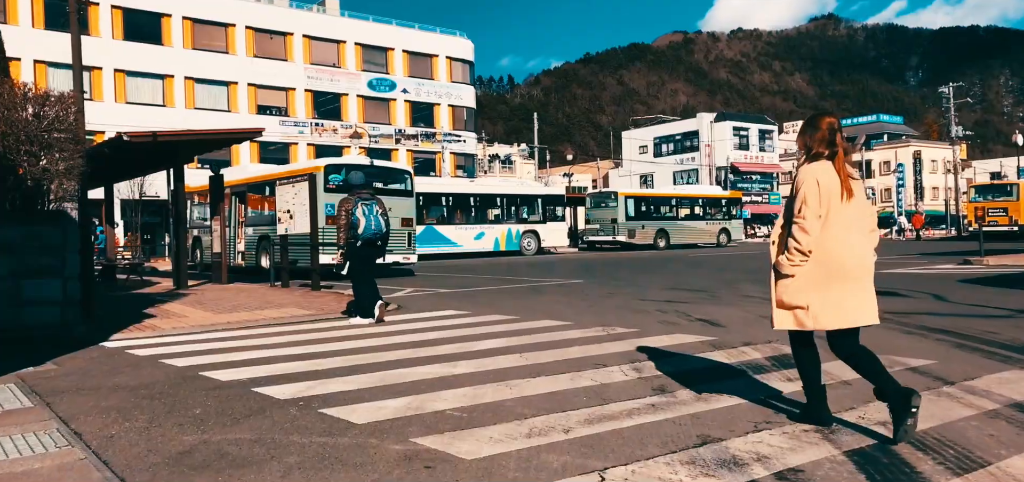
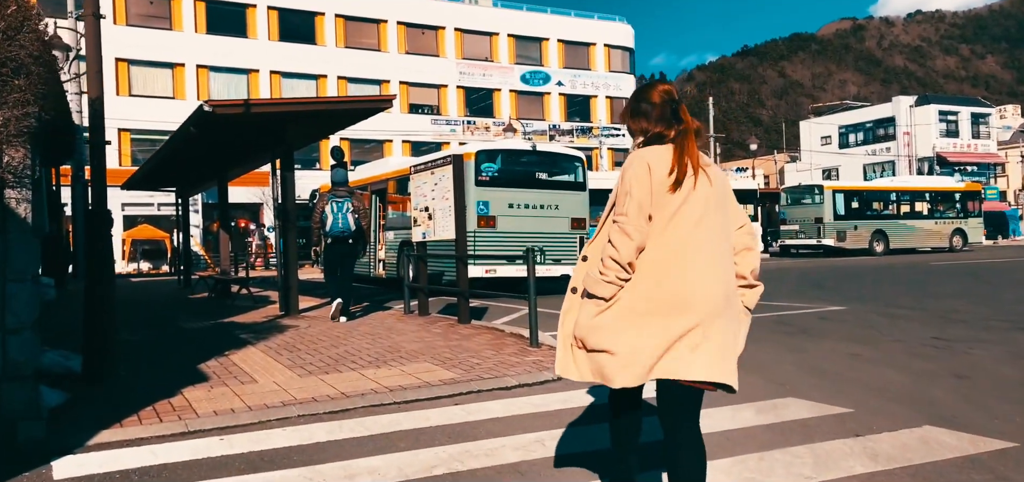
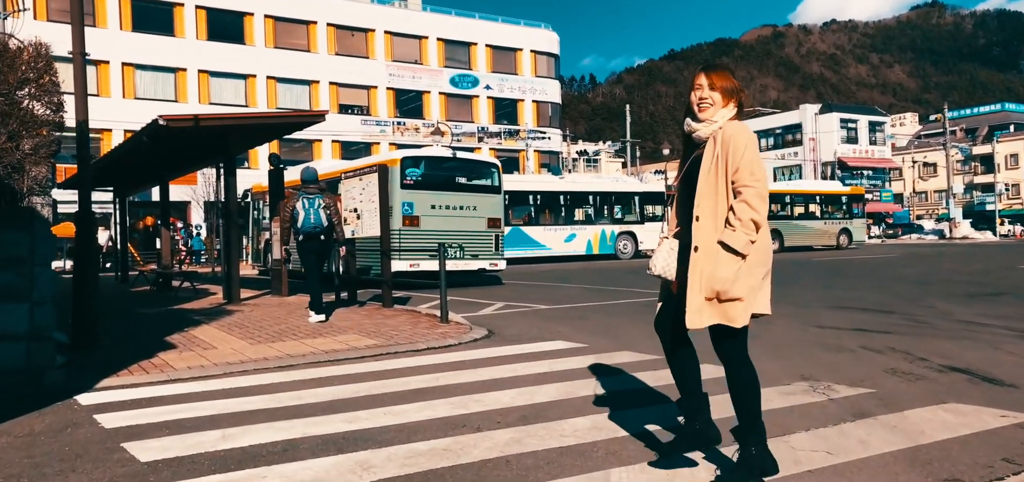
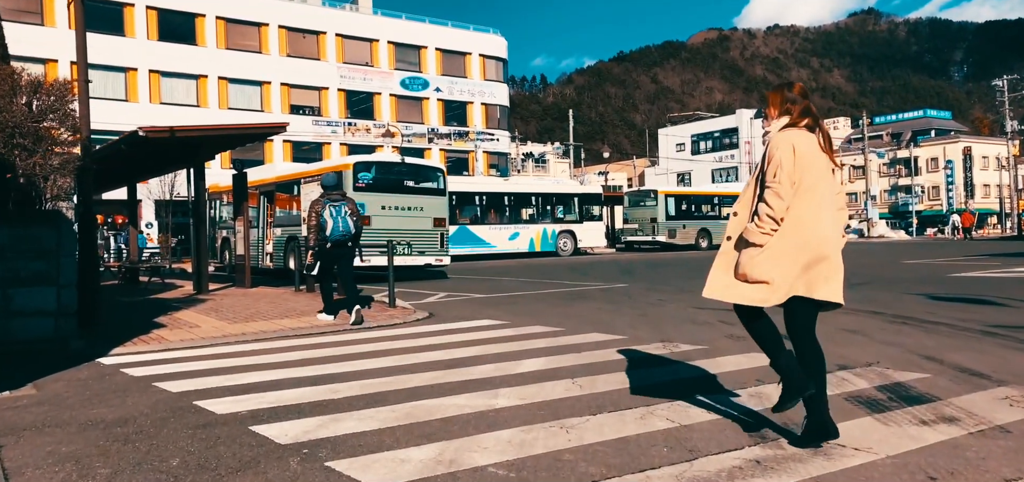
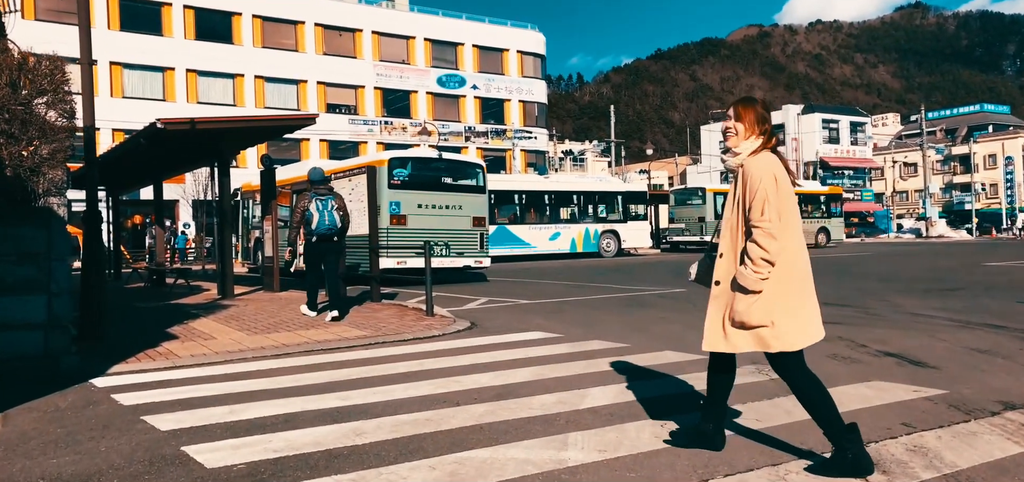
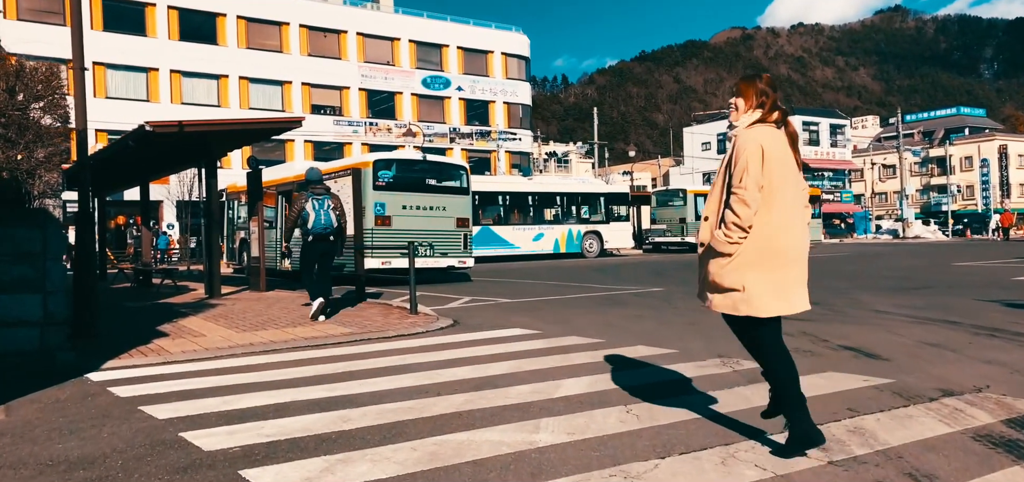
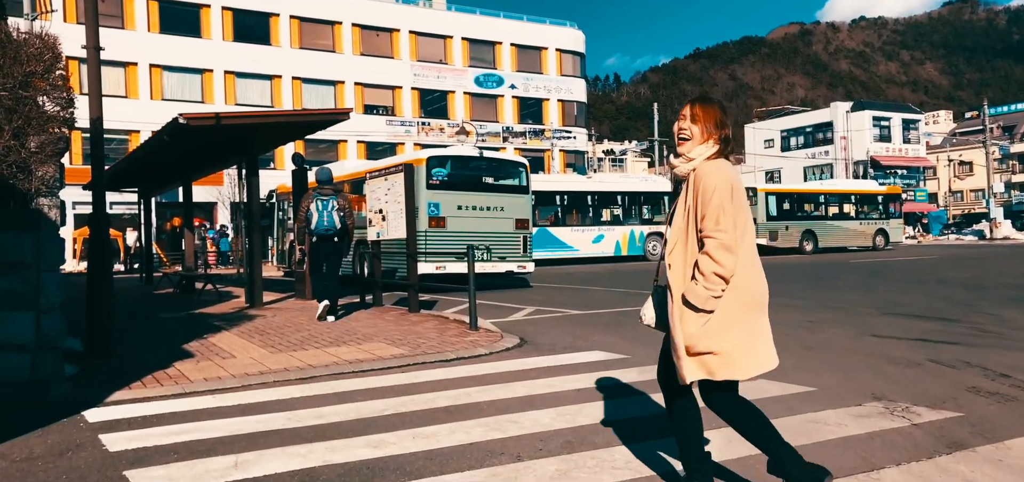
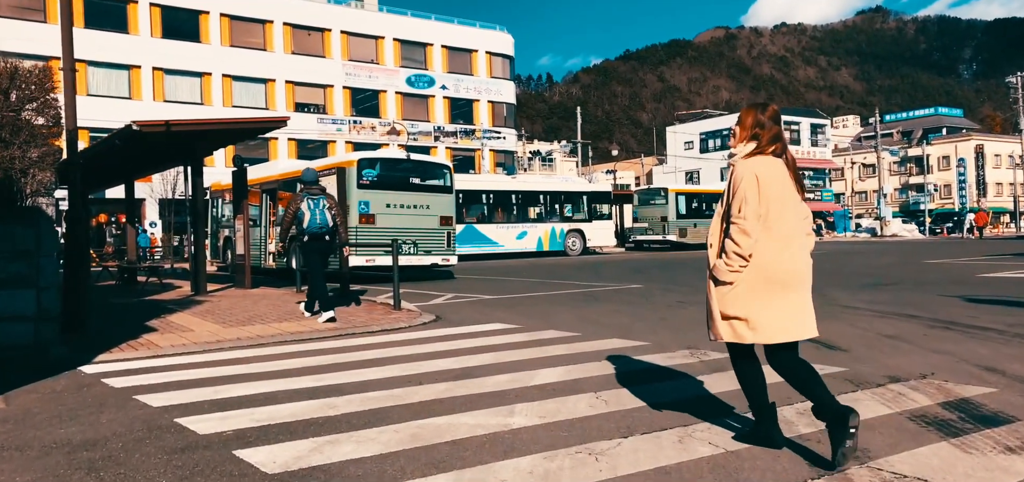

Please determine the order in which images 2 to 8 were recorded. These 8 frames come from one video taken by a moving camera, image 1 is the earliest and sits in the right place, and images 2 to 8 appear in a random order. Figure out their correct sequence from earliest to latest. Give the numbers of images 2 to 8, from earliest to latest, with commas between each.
4, 8, 6, 5, 3, 7, 2
